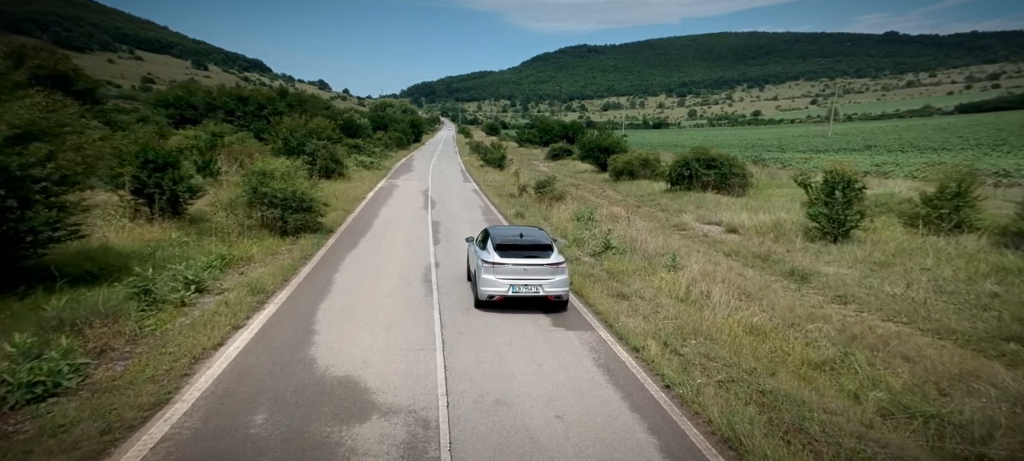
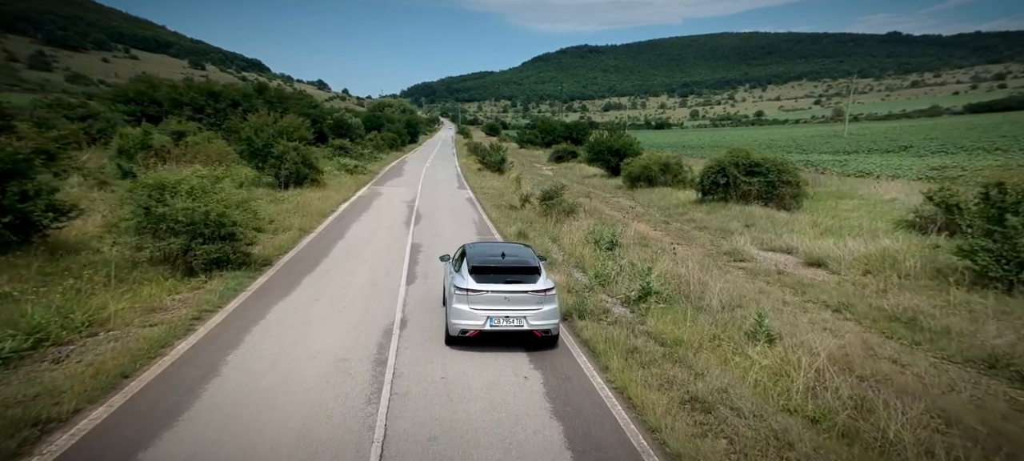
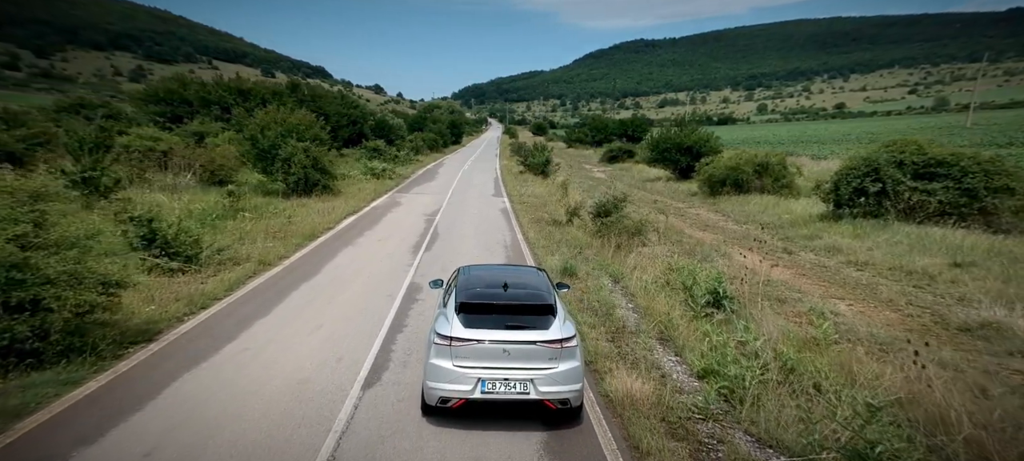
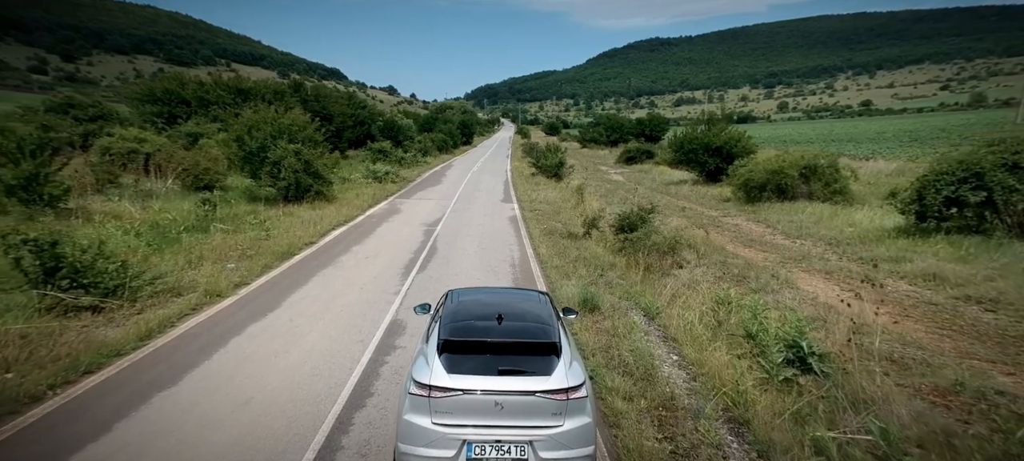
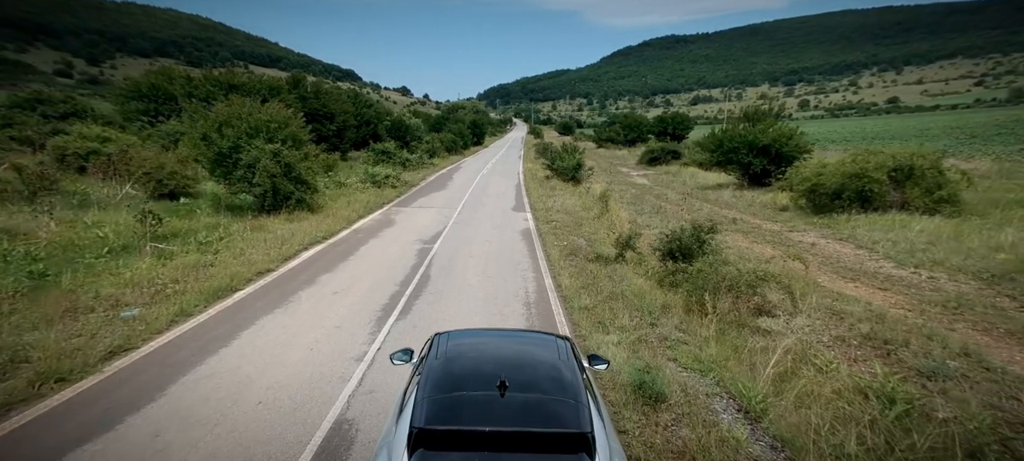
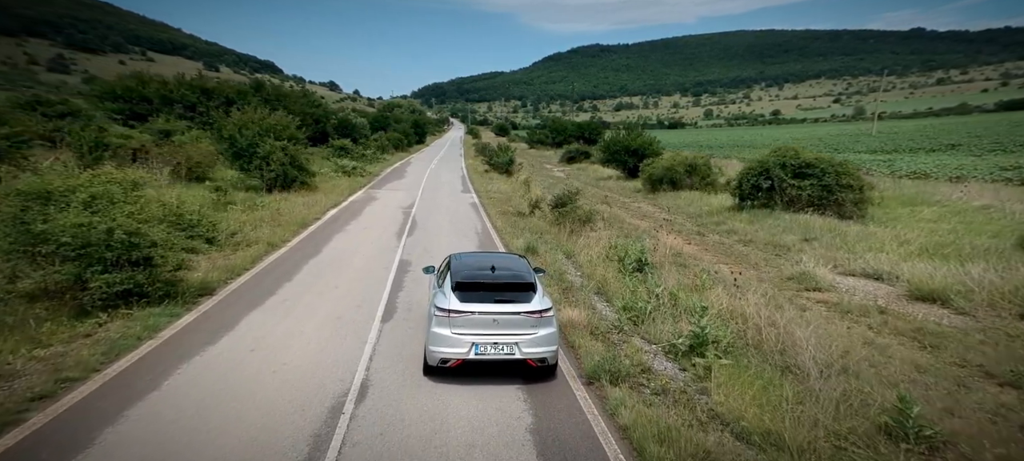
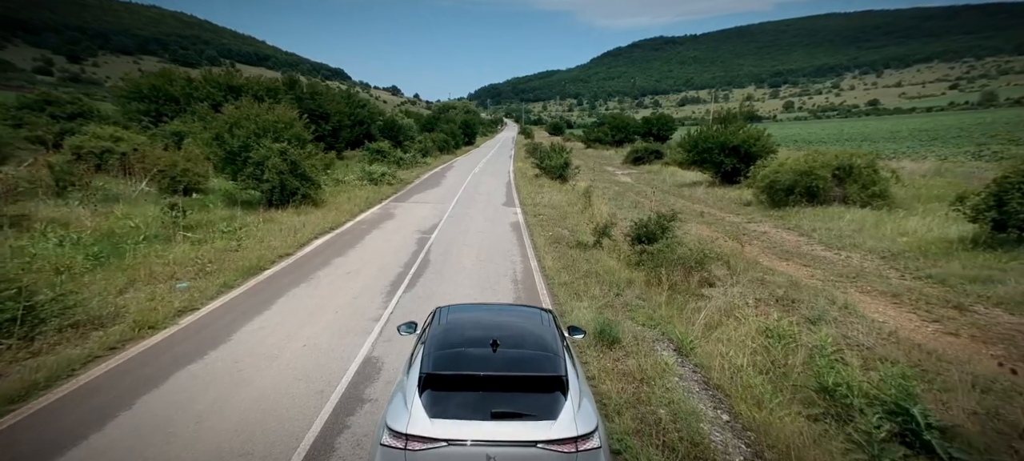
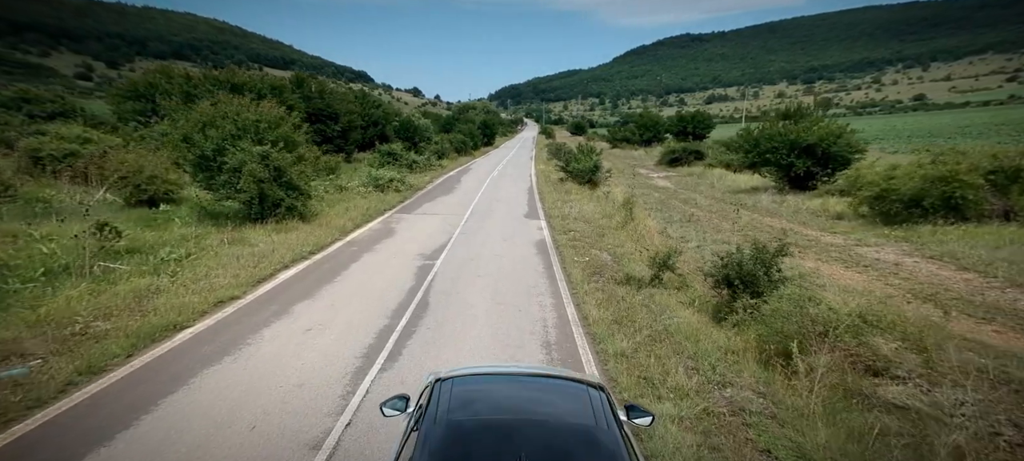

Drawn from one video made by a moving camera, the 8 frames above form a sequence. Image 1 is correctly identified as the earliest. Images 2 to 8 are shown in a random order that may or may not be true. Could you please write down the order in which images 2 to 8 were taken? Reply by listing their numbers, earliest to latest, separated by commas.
2, 6, 3, 4, 7, 5, 8
